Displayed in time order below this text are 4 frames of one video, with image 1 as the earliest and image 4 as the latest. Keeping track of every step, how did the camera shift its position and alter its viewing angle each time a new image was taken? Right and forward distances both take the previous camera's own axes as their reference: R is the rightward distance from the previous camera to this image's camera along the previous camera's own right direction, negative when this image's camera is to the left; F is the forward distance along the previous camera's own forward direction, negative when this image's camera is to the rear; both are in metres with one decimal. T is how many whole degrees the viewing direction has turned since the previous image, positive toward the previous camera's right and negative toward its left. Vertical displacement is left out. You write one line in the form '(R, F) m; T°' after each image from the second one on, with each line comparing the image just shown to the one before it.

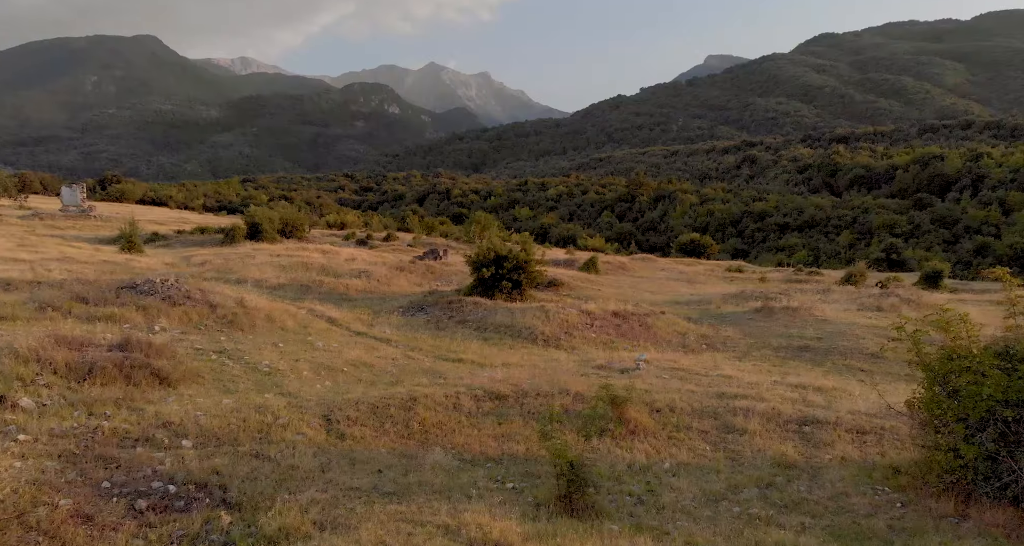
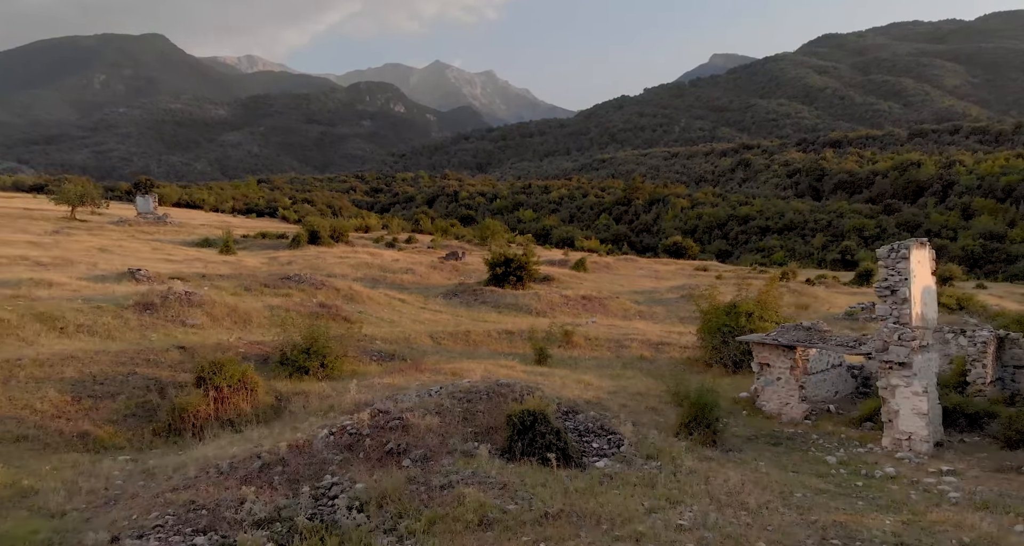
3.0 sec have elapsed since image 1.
(0.0, -9.5) m; 0°
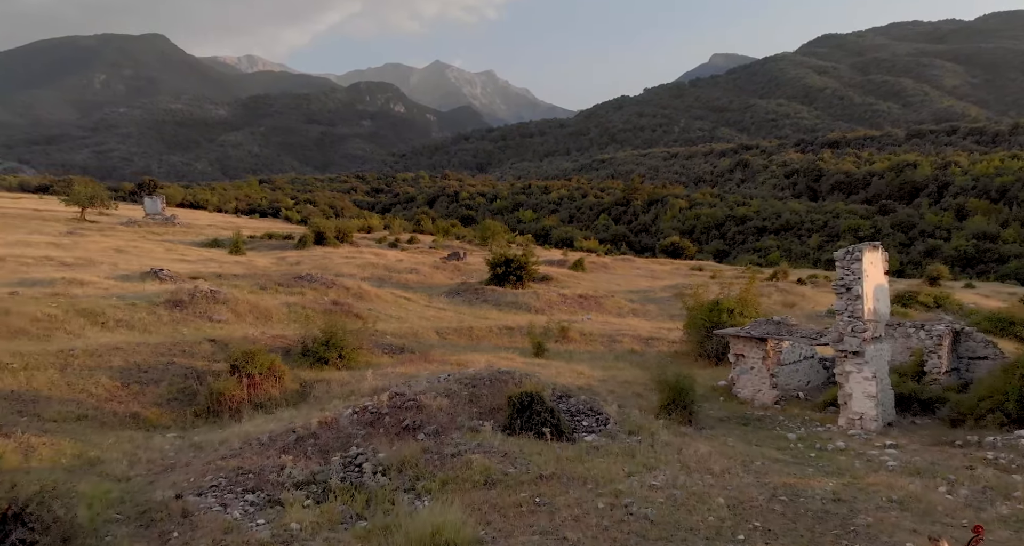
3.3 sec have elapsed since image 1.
(0.0, -1.4) m; 0°
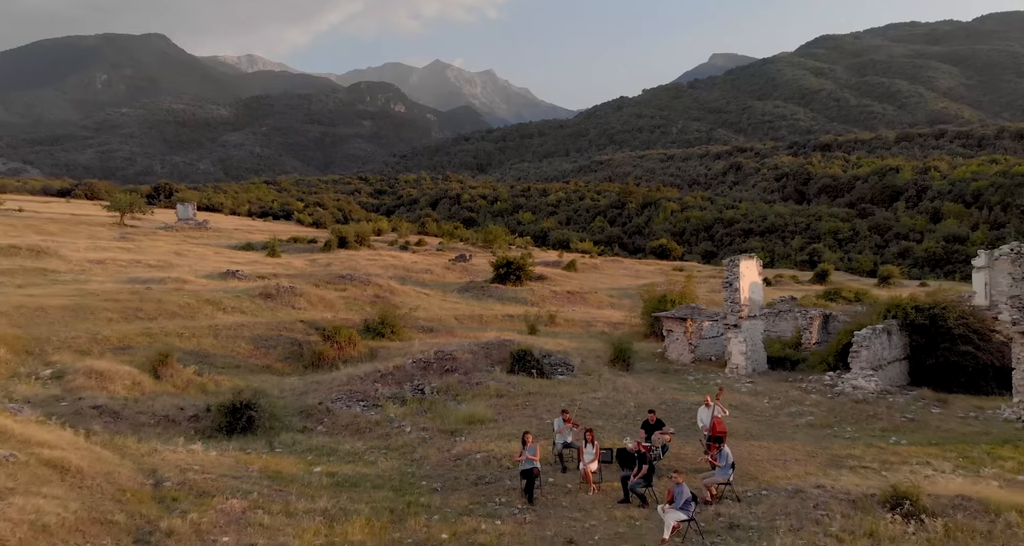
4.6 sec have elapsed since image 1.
(0.0, -6.3) m; 0°
